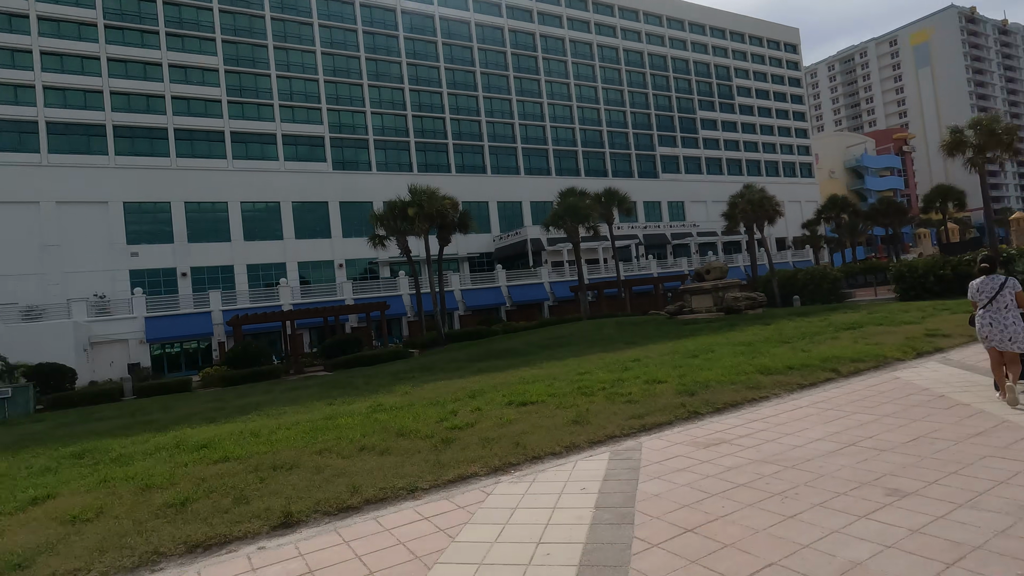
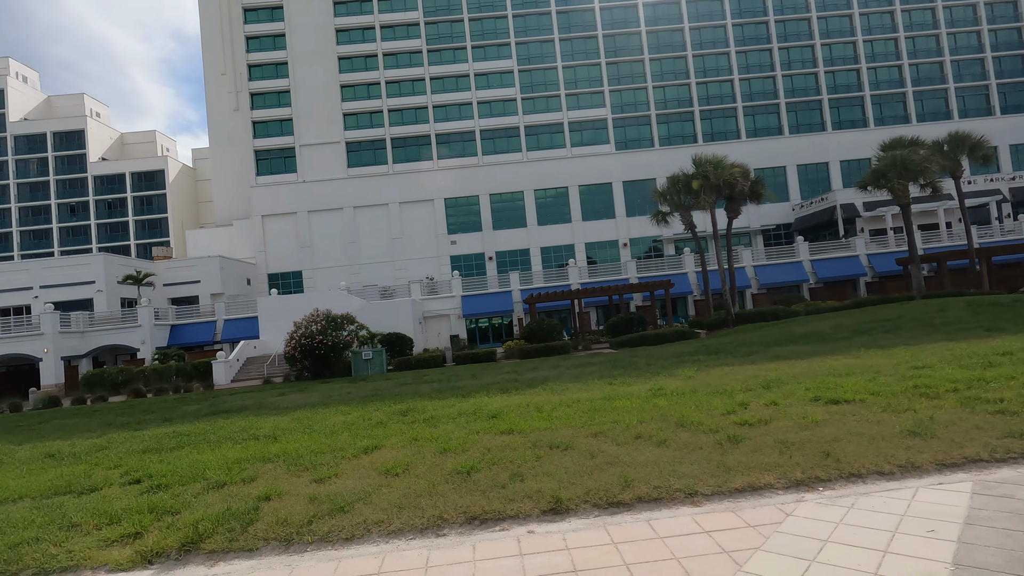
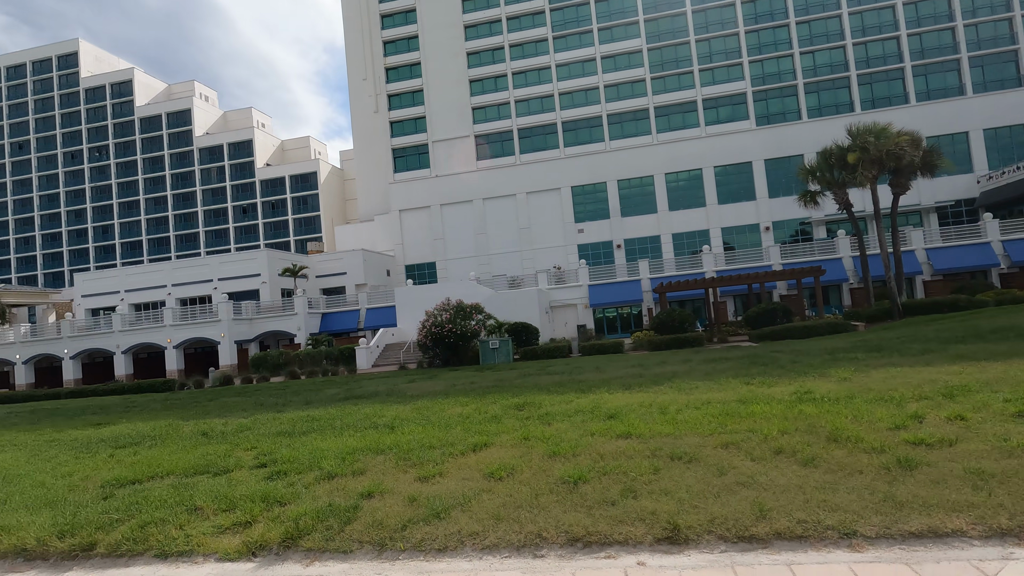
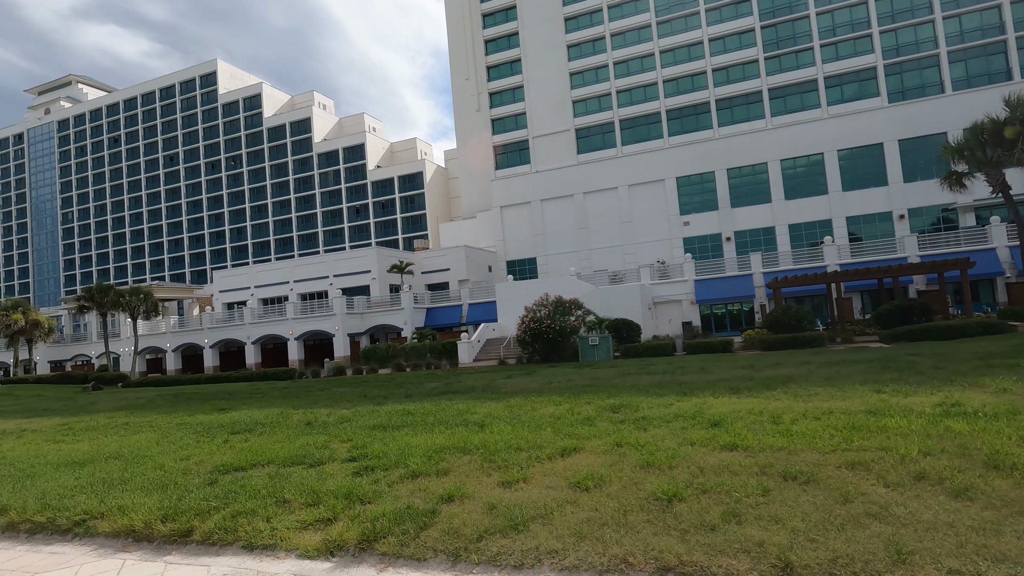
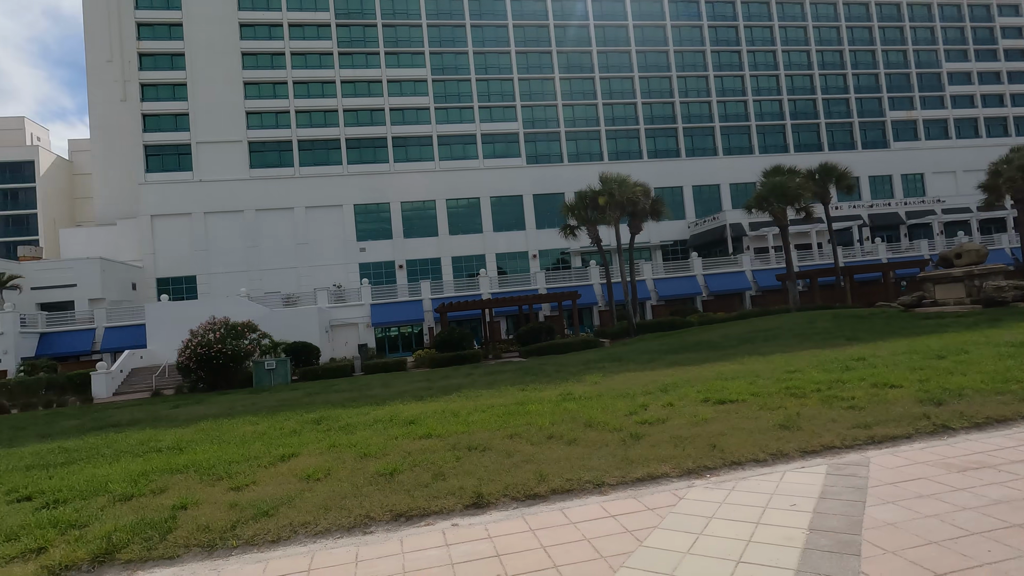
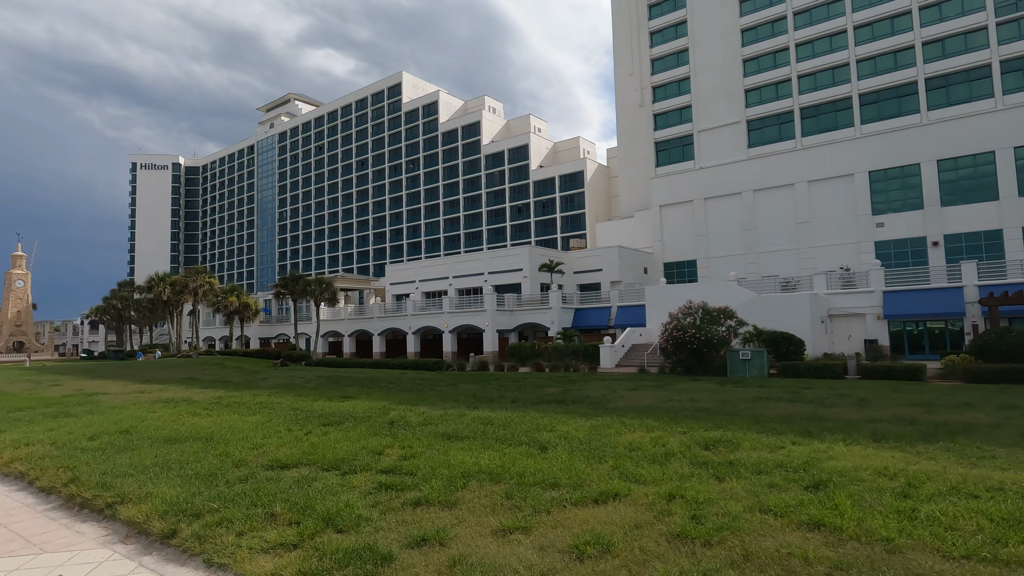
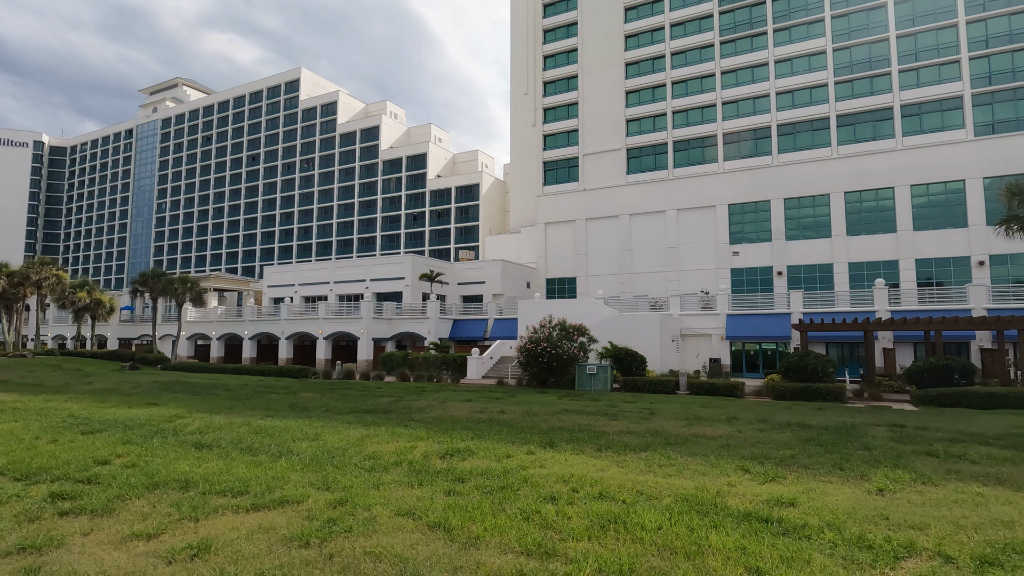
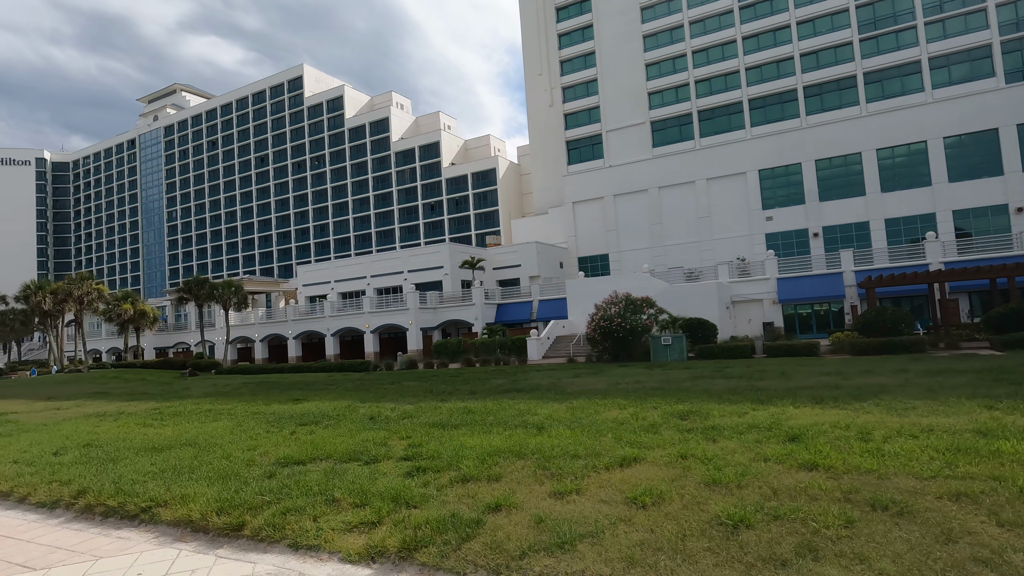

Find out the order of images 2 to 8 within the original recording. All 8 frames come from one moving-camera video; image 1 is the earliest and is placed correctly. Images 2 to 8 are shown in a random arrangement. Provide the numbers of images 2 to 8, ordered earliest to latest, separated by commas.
5, 2, 3, 4, 8, 6, 7
